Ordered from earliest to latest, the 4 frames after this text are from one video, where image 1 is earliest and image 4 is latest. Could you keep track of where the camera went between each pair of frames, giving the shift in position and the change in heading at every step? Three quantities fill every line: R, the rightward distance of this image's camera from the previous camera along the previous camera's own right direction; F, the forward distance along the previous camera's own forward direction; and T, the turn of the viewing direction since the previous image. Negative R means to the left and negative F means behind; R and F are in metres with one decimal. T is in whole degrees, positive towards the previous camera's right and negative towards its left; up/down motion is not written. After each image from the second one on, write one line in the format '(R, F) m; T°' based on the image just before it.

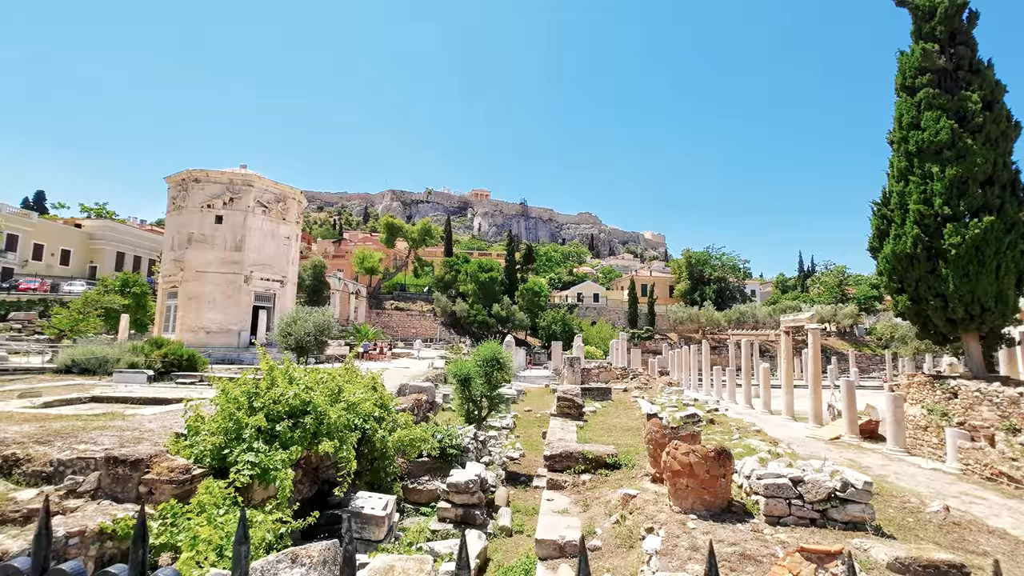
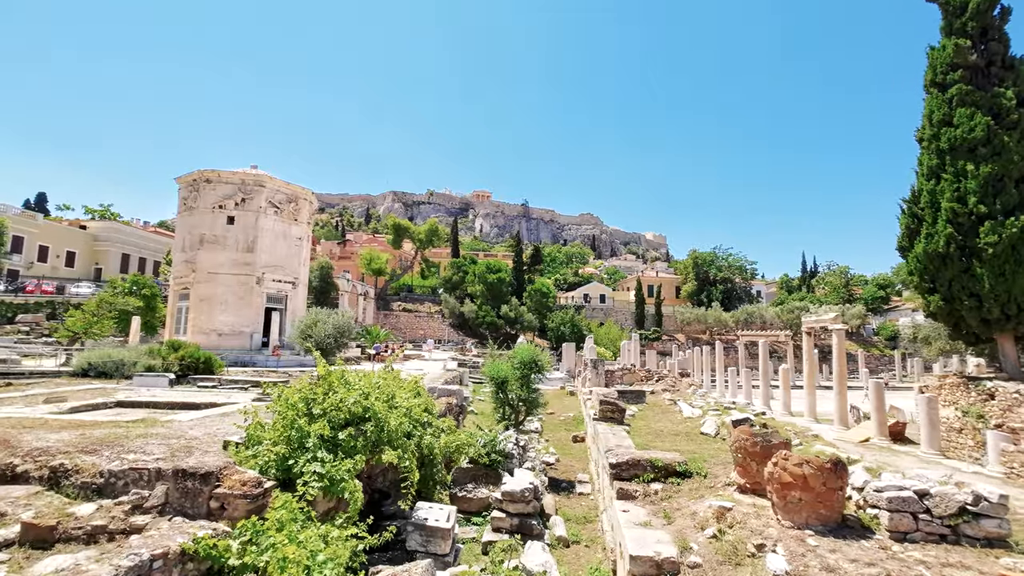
(-0.7, +0.2) m; 0°
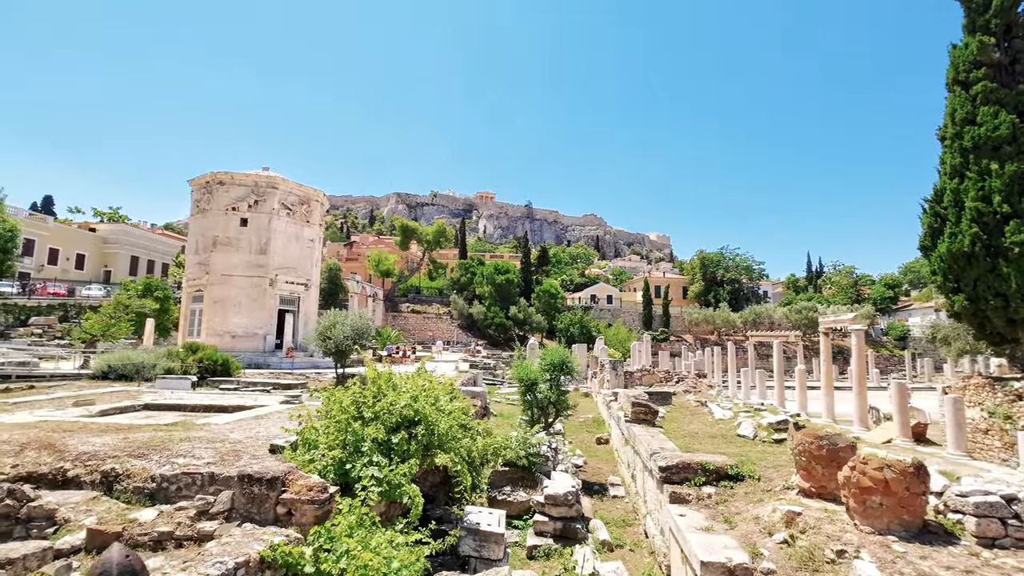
(-0.5, +0.1) m; 0°
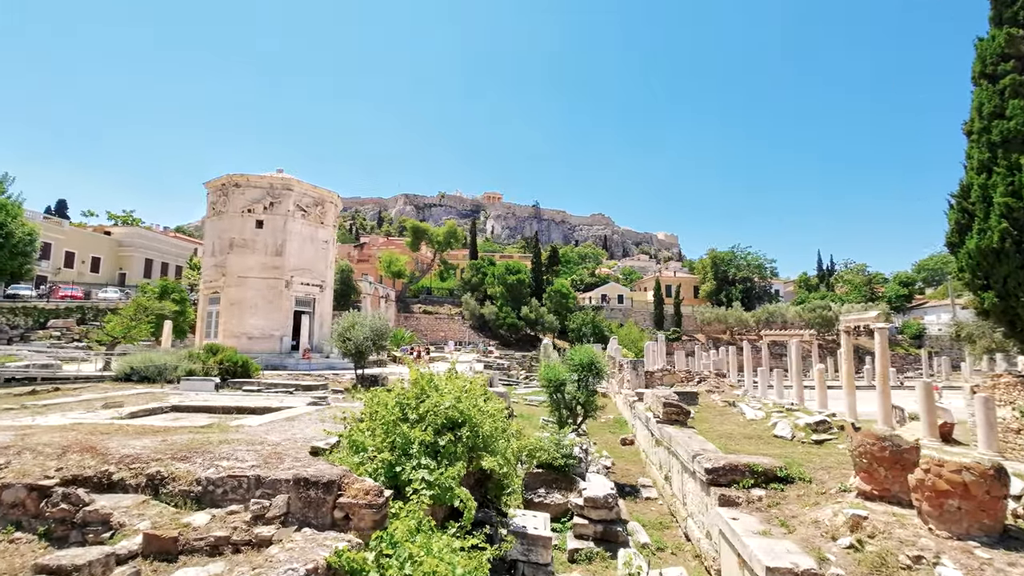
(-0.4, +0.1) m; -1°
